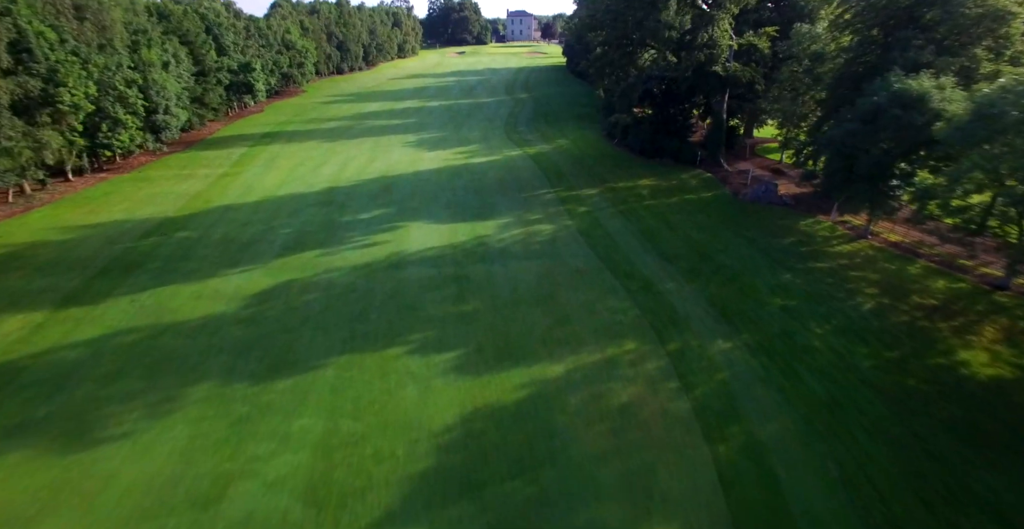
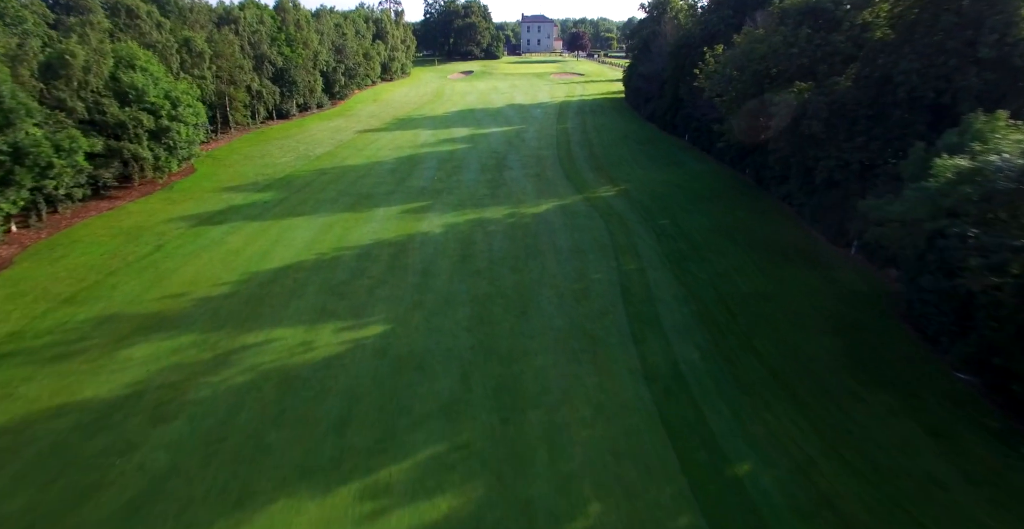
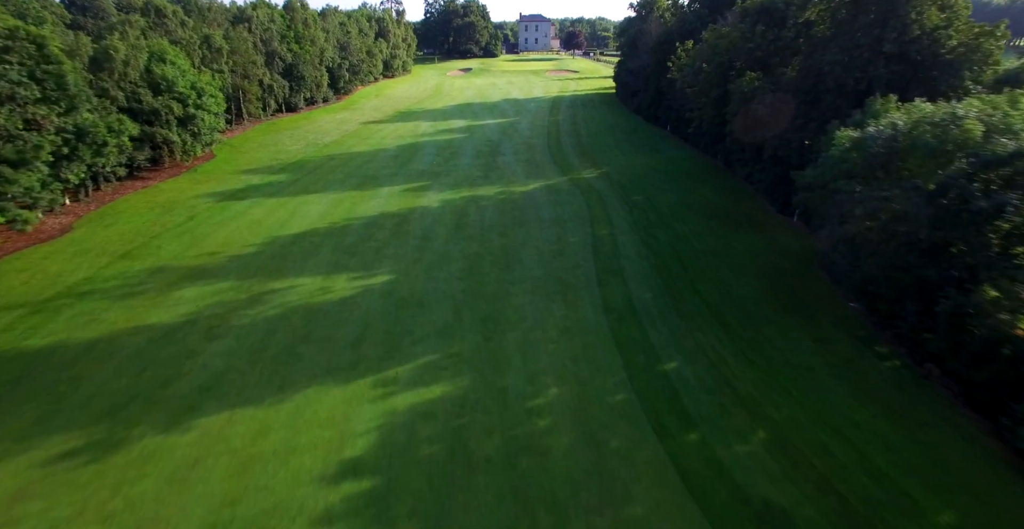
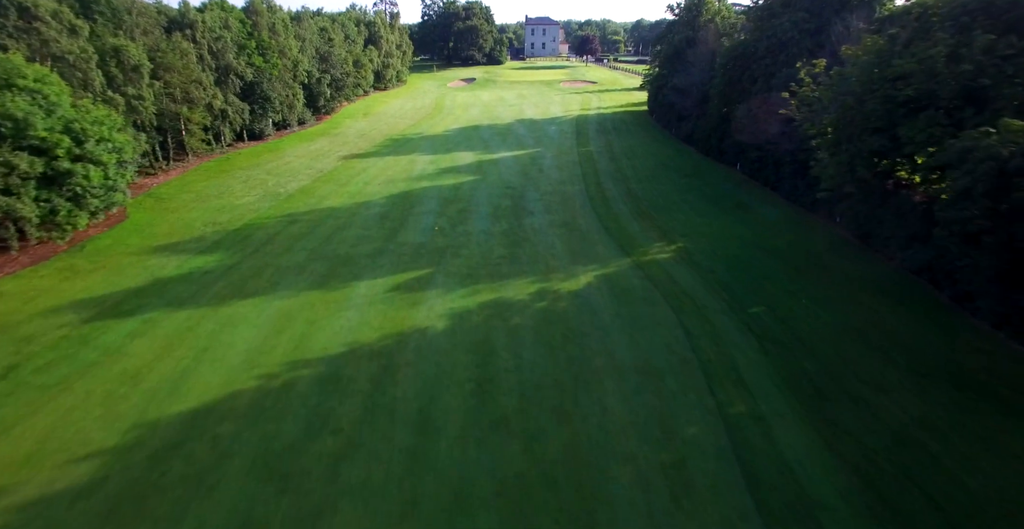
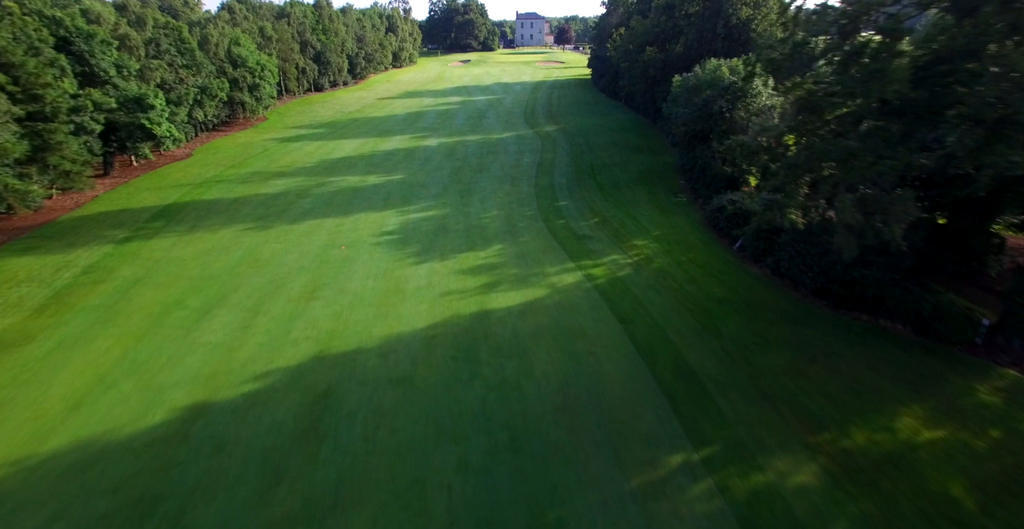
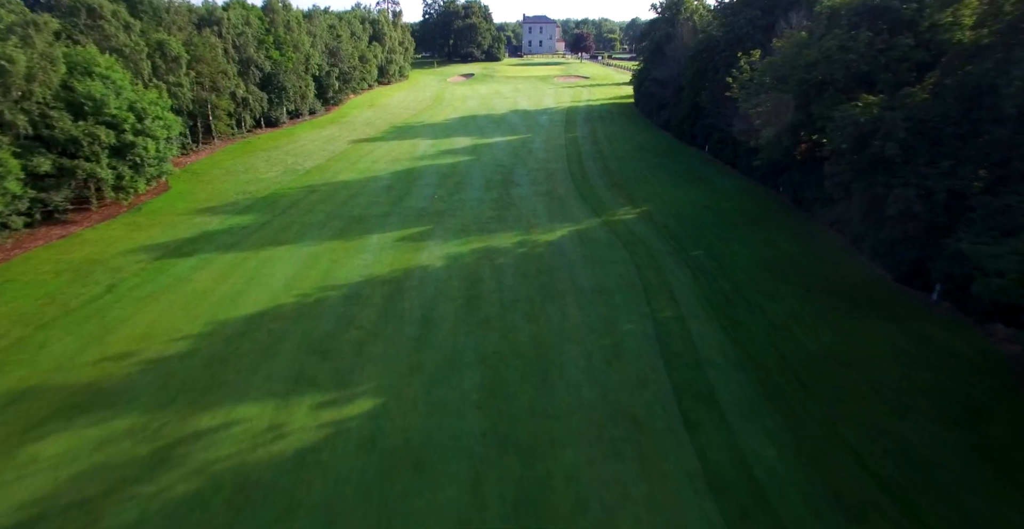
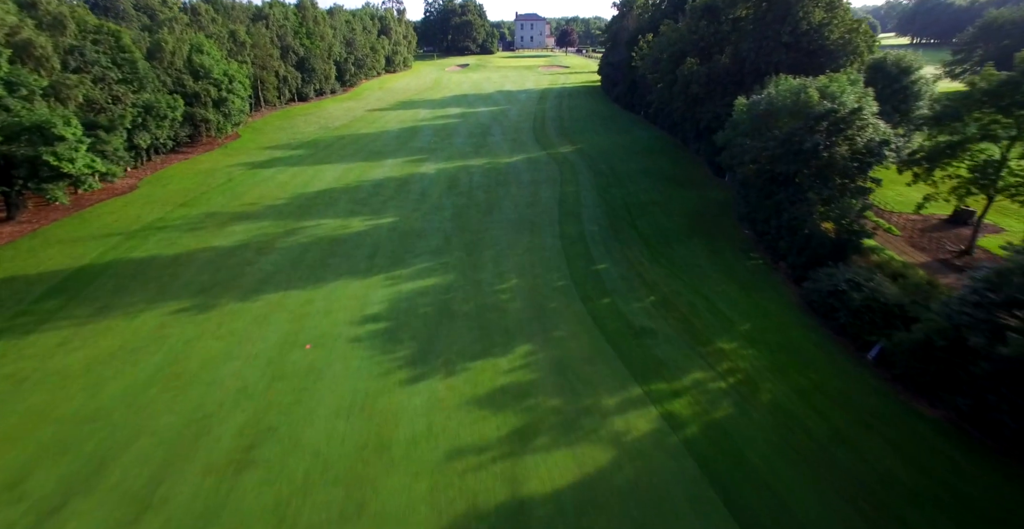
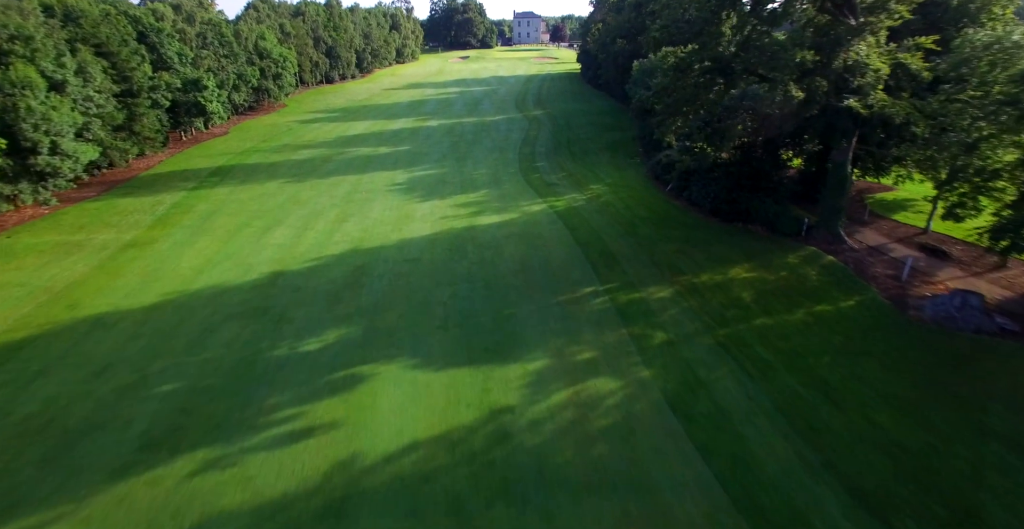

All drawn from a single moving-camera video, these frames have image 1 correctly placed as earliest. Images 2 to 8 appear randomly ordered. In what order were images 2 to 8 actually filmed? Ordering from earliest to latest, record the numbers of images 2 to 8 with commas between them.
8, 5, 7, 3, 2, 6, 4
